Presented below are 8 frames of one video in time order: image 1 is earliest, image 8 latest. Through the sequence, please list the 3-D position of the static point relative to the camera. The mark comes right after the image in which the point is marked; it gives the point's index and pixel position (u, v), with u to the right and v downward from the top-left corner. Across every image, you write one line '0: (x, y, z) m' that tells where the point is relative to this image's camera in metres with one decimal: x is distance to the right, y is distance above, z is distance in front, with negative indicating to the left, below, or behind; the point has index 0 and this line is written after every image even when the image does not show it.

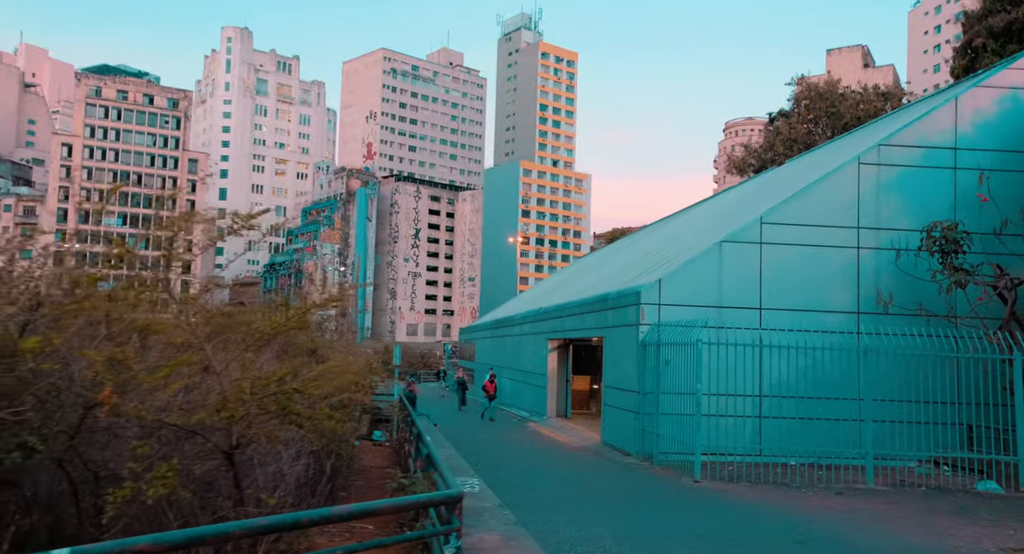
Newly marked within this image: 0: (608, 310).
0: (+2.3, -0.8, +16.9) m
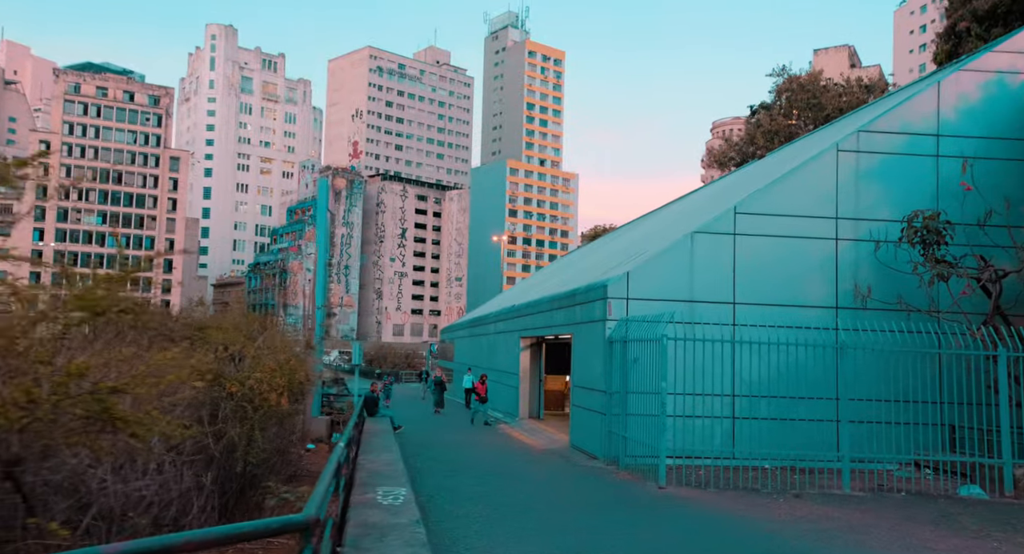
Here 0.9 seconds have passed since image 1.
0: (+1.4, -0.6, +16.1) m
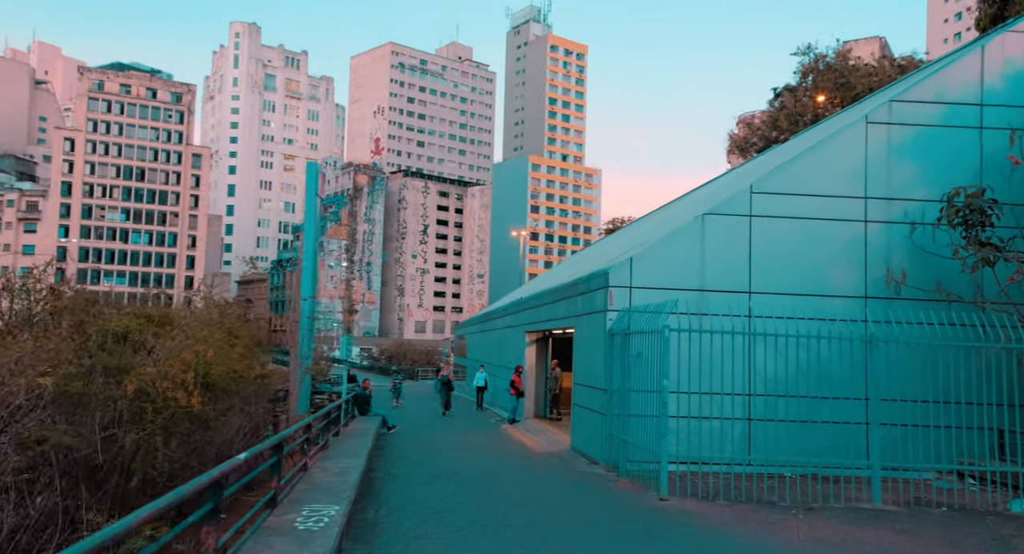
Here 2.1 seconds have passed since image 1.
0: (+1.4, -0.4, +14.8) m
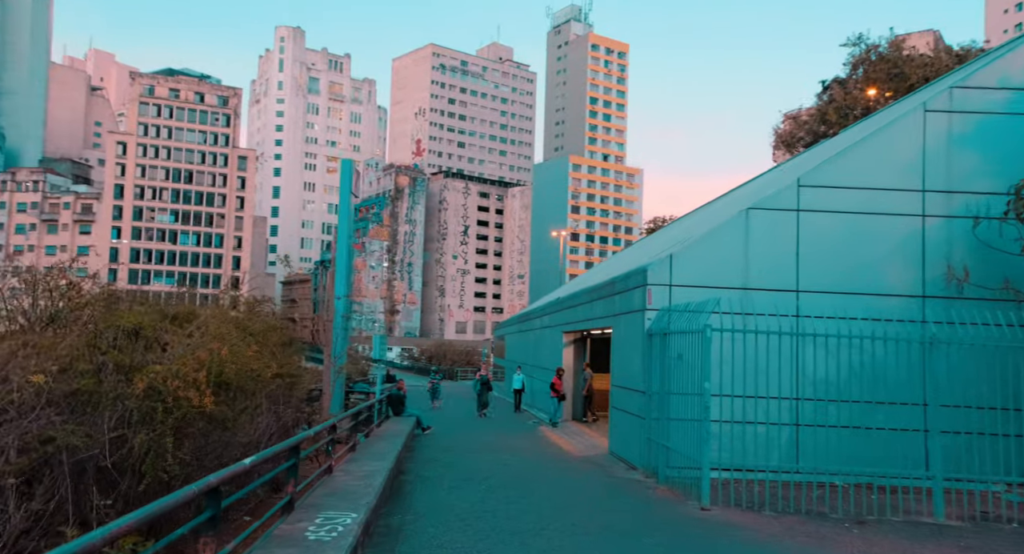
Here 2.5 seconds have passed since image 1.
0: (+2.1, -0.3, +14.3) m
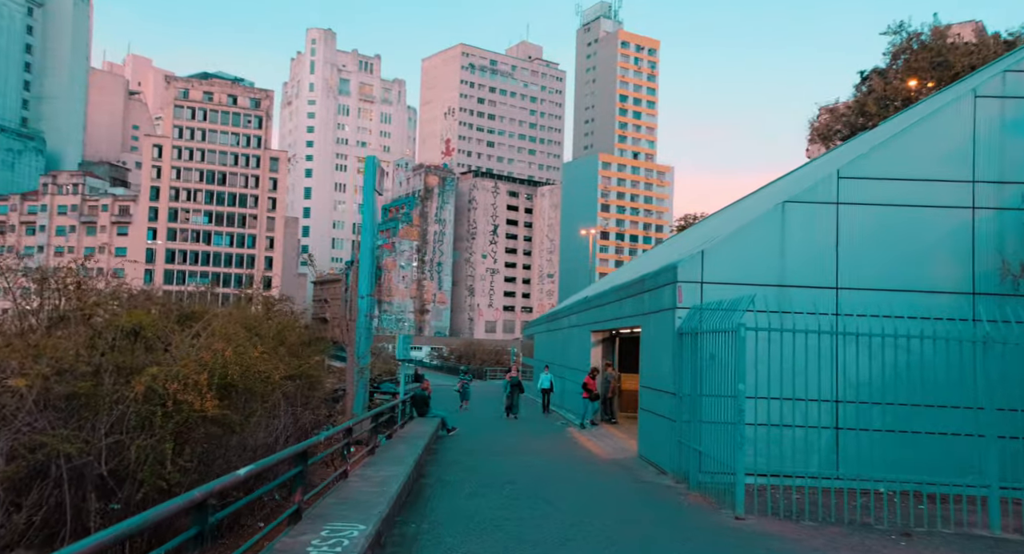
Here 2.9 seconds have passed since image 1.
0: (+2.6, -0.3, +13.8) m
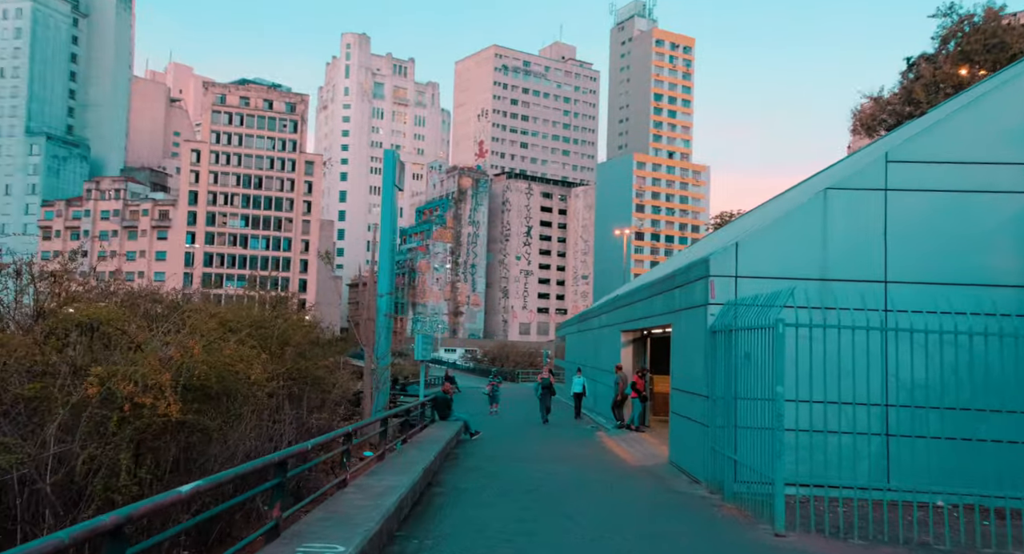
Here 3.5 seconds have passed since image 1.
0: (+3.0, -0.2, +13.0) m
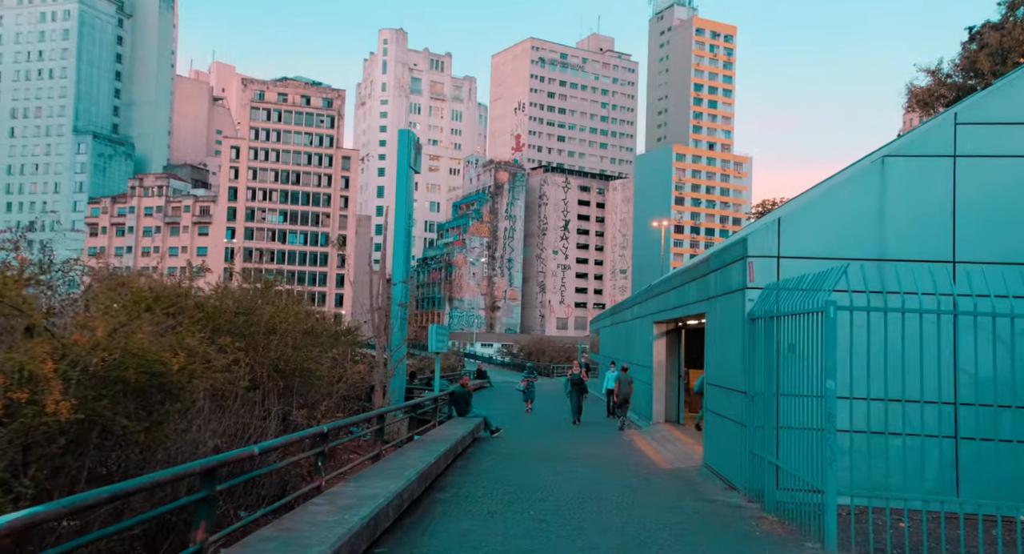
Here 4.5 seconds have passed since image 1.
0: (+3.3, +0.1, +11.8) m
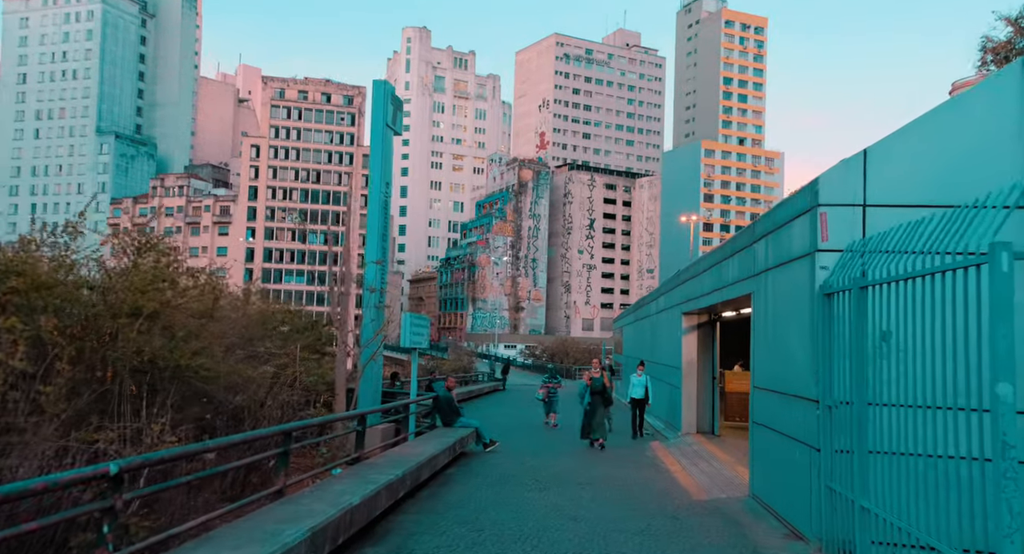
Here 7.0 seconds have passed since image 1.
0: (+3.1, +0.4, +8.9) m
